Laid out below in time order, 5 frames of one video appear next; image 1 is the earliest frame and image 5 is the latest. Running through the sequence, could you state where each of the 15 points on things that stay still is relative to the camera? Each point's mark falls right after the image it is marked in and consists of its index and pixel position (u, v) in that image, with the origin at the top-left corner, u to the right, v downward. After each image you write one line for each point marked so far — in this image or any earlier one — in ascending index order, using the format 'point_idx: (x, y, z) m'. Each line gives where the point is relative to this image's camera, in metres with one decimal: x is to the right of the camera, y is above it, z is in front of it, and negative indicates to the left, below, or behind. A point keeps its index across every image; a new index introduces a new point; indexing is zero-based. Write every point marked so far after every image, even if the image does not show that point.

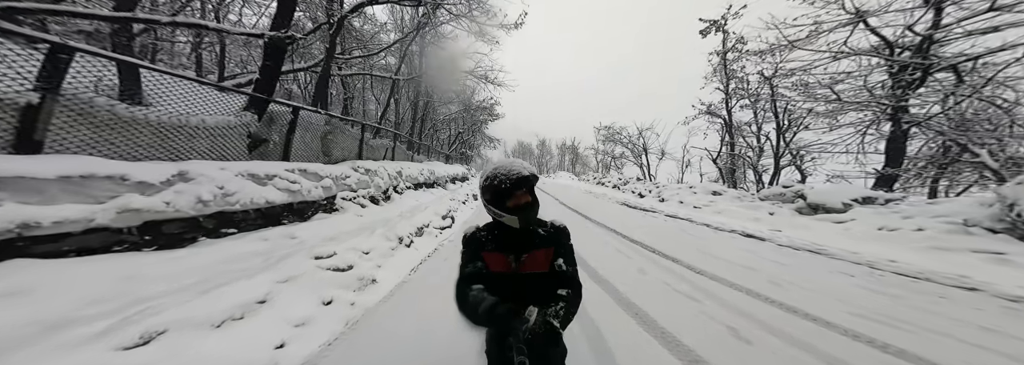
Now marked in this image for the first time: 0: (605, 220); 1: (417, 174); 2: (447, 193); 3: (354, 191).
0: (+2.7, -1.1, +7.8) m
1: (-2.9, +0.2, +8.1) m
2: (-2.3, -0.3, +9.6) m
3: (-2.8, -0.2, +4.7) m
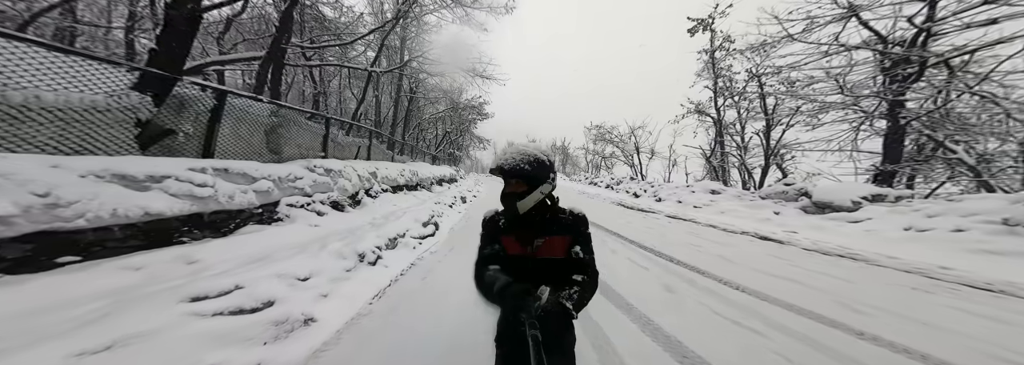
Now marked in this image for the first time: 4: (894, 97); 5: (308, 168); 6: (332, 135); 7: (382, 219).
0: (+2.4, -1.1, +7.1) m
1: (-3.3, +0.2, +7.3) m
2: (-2.7, -0.4, +8.8) m
3: (-3.0, -0.2, +3.8) m
4: (+10.4, +2.3, +7.1) m
5: (-3.2, +0.2, +4.1) m
6: (-4.0, +1.1, +5.7) m
7: (-2.3, -0.6, +4.6) m
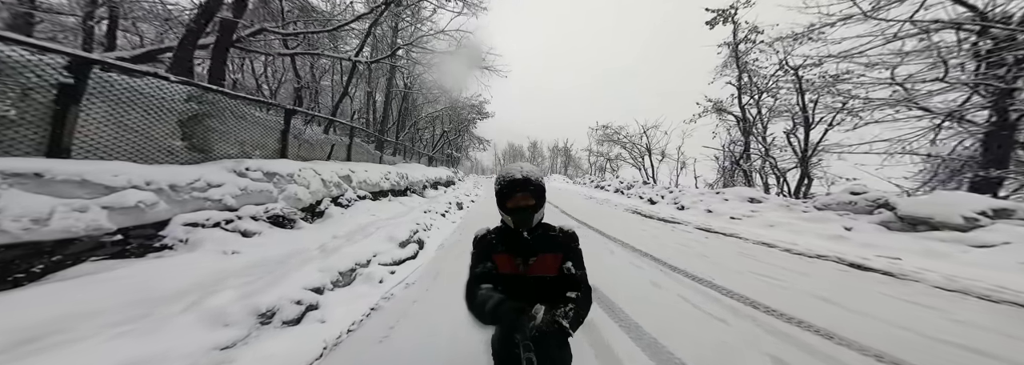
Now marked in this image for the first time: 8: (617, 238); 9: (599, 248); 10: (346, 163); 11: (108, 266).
0: (+2.5, -1.2, +5.9) m
1: (-3.1, +0.1, +6.2) m
2: (-2.6, -0.5, +7.7) m
3: (-3.0, -0.3, +2.8) m
4: (+10.5, +2.1, +5.6) m
5: (-3.2, +0.1, +3.1) m
6: (-3.9, +1.0, +4.7) m
7: (-2.3, -0.7, +3.6) m
8: (+2.4, -1.2, +5.9) m
9: (+1.7, -1.2, +5.1) m
10: (-3.5, +0.4, +5.7) m
11: (-2.8, -0.6, +1.9) m
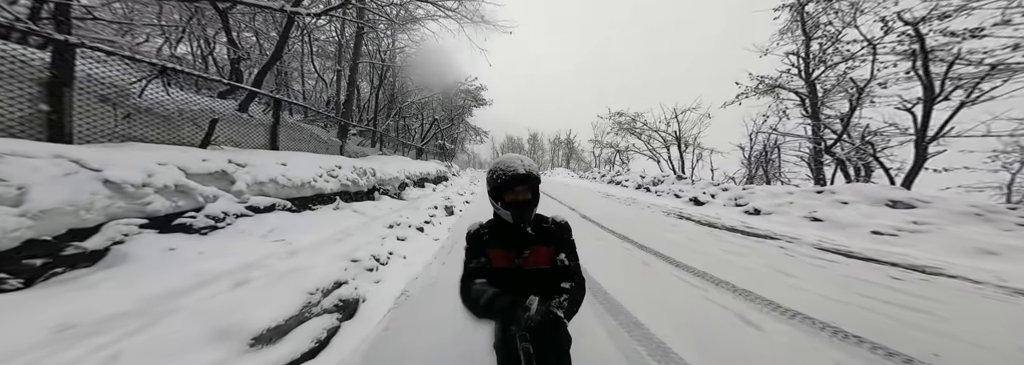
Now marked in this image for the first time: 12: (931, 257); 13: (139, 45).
0: (+2.7, -1.2, +3.3) m
1: (-2.9, 0.0, +3.9) m
2: (-2.2, -0.5, +5.4) m
3: (-2.9, -0.4, +0.4) m
4: (+10.7, +2.3, +2.6) m
5: (-3.1, +0.1, +0.8) m
6: (-3.7, +0.9, +2.4) m
7: (-2.1, -0.8, +1.2) m
8: (+2.6, -1.2, +3.3) m
9: (+2.0, -1.2, +2.6) m
10: (-3.3, +0.4, +3.4) m
11: (-2.8, -0.6, -0.5) m
12: (+5.1, -0.9, +3.2) m
13: (-12.6, +4.6, +8.9) m
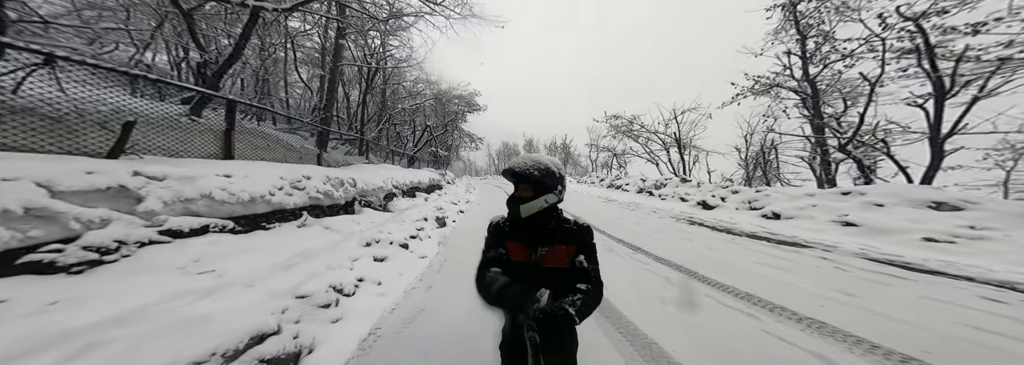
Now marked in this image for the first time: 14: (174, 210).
0: (+2.7, -1.2, +2.8) m
1: (-3.0, -0.1, +3.3) m
2: (-2.3, -0.7, +4.7) m
3: (-2.9, -0.4, -0.2) m
4: (+10.6, +2.5, +2.2) m
5: (-3.2, 0.0, +0.2) m
6: (-3.8, +0.8, +1.8) m
7: (-2.2, -0.9, +0.6) m
8: (+2.6, -1.2, +2.8) m
9: (+1.9, -1.2, +2.0) m
10: (-3.4, +0.2, +2.8) m
11: (-2.8, -0.7, -1.1) m
12: (+5.0, -0.9, +2.6) m
13: (-12.8, +4.1, +8.3) m
14: (-2.9, -0.2, +2.2) m
